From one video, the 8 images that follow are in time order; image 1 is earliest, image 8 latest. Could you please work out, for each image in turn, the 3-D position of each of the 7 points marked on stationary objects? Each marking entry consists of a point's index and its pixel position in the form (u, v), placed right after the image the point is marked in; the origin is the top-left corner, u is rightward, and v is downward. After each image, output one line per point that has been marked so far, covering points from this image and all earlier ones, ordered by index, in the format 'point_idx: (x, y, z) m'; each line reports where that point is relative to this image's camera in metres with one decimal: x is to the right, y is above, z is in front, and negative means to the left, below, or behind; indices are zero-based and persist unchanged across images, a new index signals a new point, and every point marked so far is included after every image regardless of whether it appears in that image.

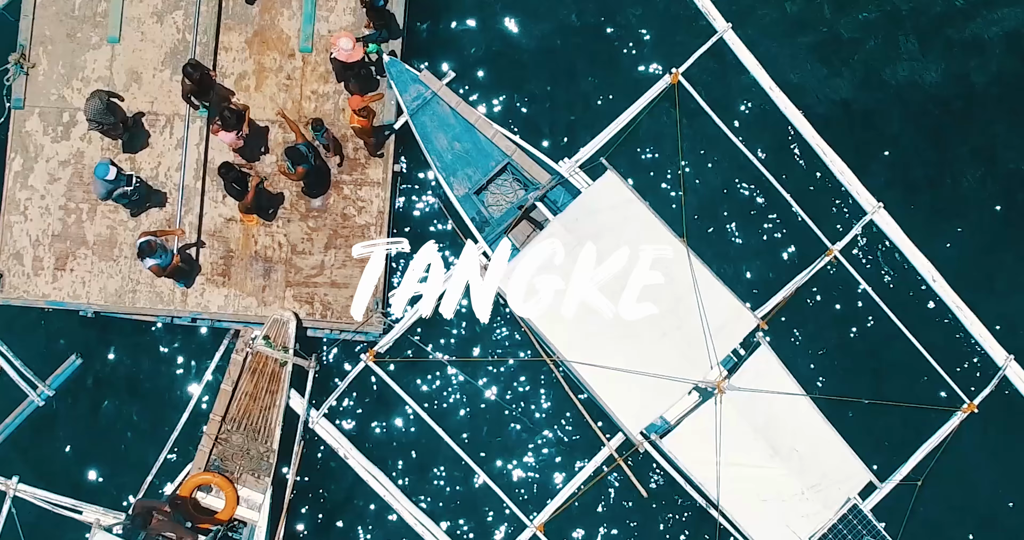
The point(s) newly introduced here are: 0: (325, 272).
0: (-2.3, 0.0, +8.7) m
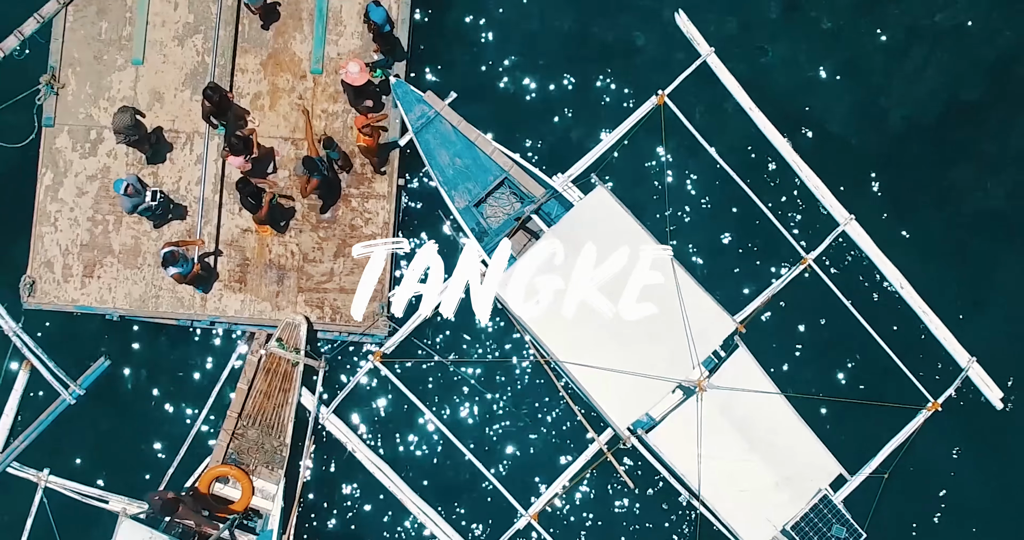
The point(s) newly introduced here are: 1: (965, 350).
0: (-2.3, -0.1, +9.3) m
1: (+6.3, -1.1, +9.8) m
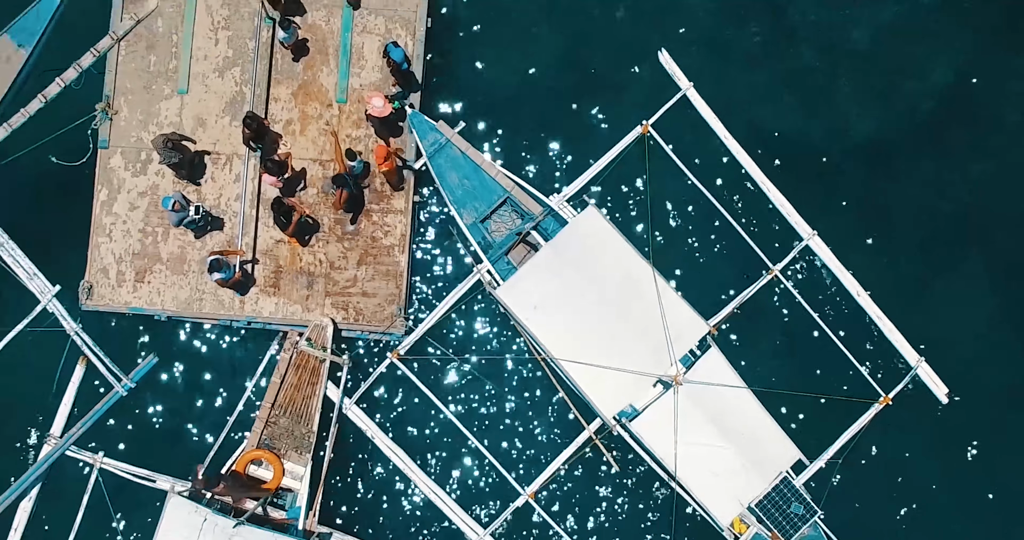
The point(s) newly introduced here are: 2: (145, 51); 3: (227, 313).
0: (-2.3, -0.2, +10.6) m
1: (+6.3, -1.3, +11.1) m
2: (-5.6, +3.3, +10.7) m
3: (-4.2, -0.6, +10.5) m
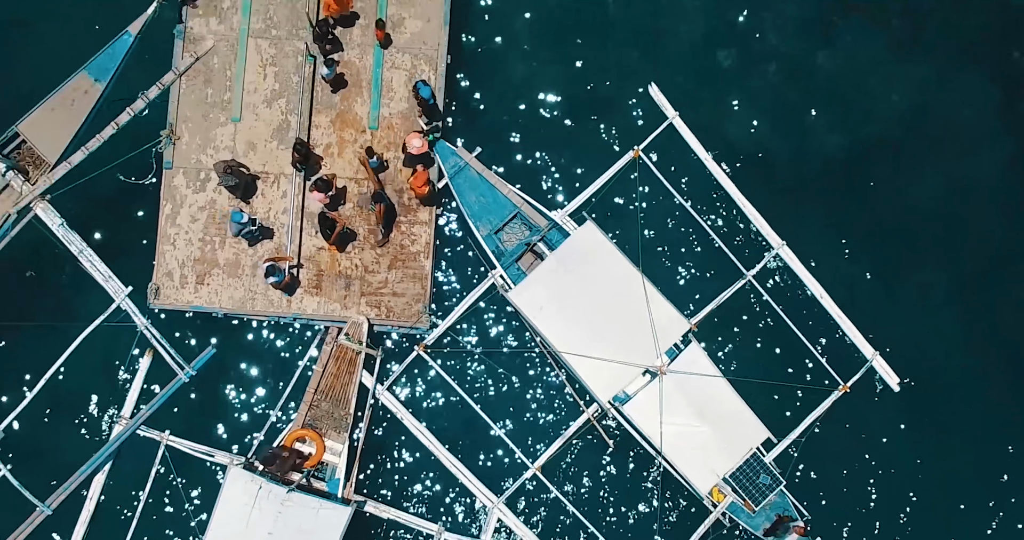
0: (-2.1, -0.3, +12.2) m
1: (+6.5, -1.4, +12.7) m
2: (-5.4, +3.3, +12.3) m
3: (-4.1, -0.7, +12.1) m
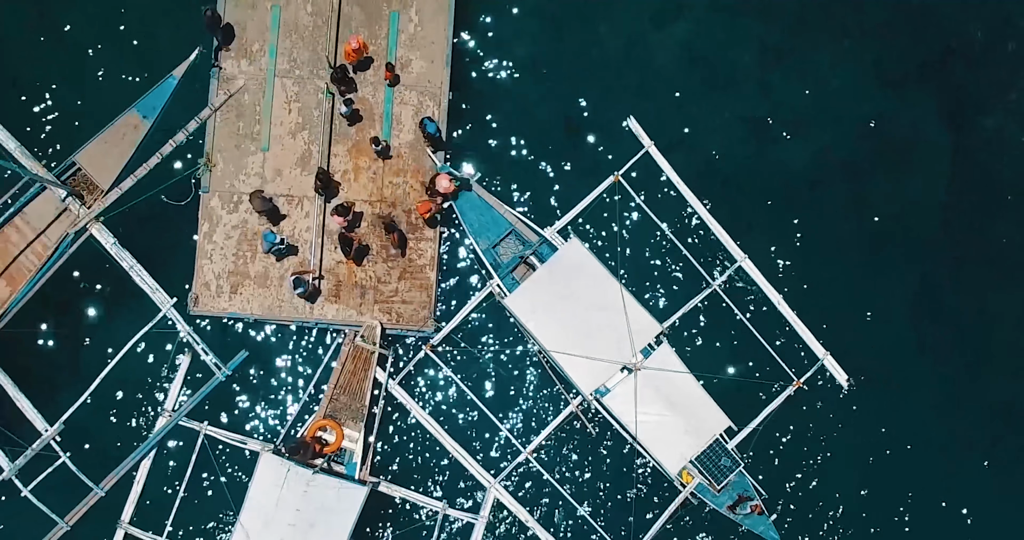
0: (-2.3, -0.5, +14.0) m
1: (+6.4, -1.5, +14.5) m
2: (-5.5, +3.0, +14.1) m
3: (-4.2, -0.9, +13.9) m
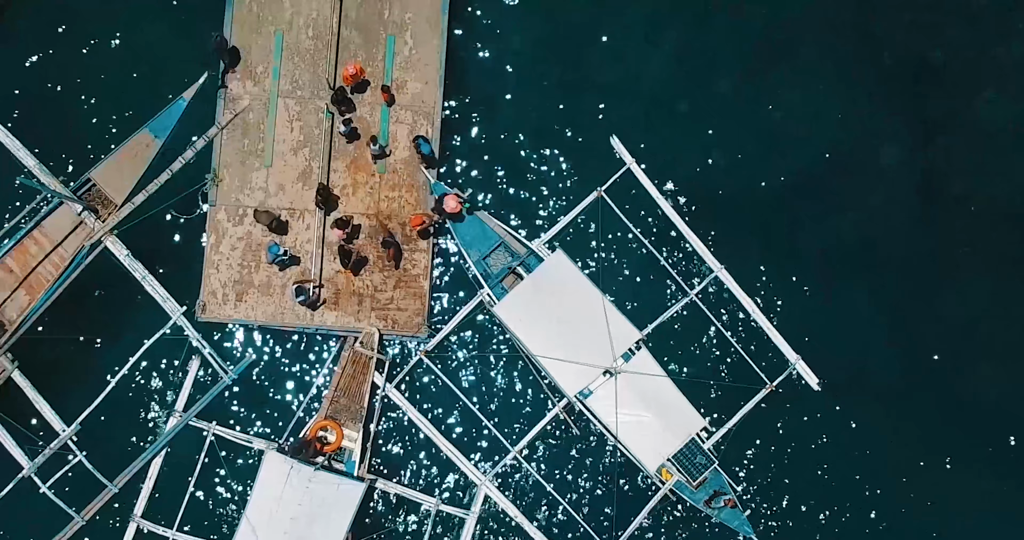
0: (-2.5, -0.7, +14.9) m
1: (+6.2, -1.7, +15.3) m
2: (-5.8, +2.8, +14.9) m
3: (-4.4, -1.1, +14.8) m
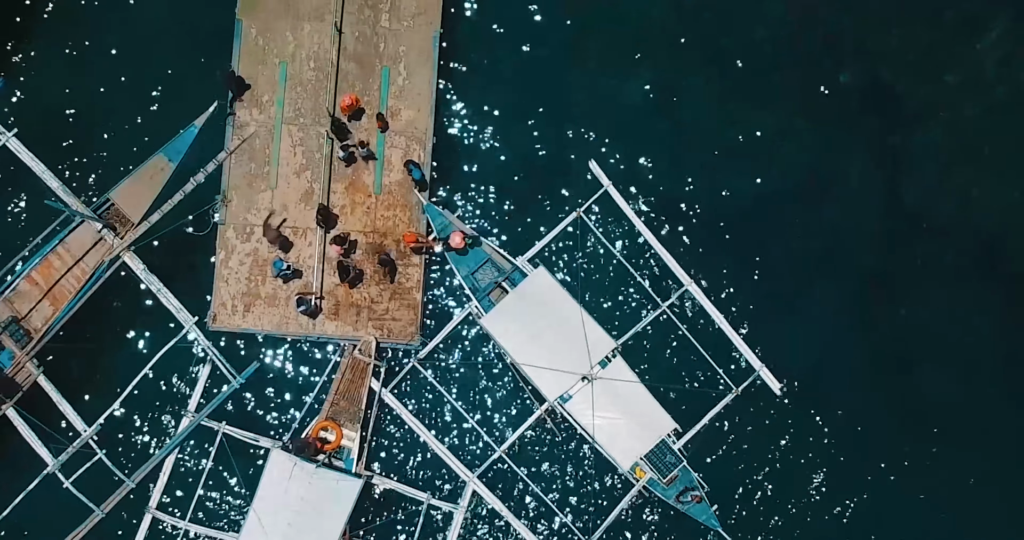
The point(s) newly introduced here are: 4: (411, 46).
0: (-2.8, -1.0, +16.1) m
1: (+5.8, -2.0, +16.6) m
2: (-6.1, +2.5, +16.2) m
3: (-4.7, -1.4, +16.1) m
4: (-2.4, +5.3, +16.5) m
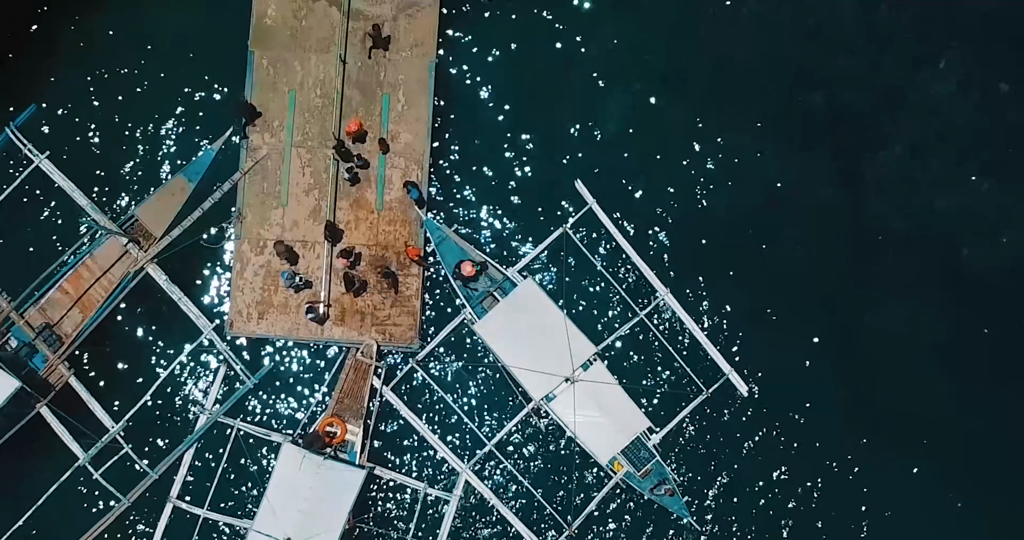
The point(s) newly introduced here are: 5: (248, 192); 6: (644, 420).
0: (-3.1, -1.3, +17.6) m
1: (+5.6, -2.3, +18.1) m
2: (-6.3, +2.3, +17.7) m
3: (-5.0, -1.7, +17.6) m
4: (-2.6, +5.0, +17.9) m
5: (-6.7, +2.0, +17.7) m
6: (+3.3, -3.6, +17.2) m
